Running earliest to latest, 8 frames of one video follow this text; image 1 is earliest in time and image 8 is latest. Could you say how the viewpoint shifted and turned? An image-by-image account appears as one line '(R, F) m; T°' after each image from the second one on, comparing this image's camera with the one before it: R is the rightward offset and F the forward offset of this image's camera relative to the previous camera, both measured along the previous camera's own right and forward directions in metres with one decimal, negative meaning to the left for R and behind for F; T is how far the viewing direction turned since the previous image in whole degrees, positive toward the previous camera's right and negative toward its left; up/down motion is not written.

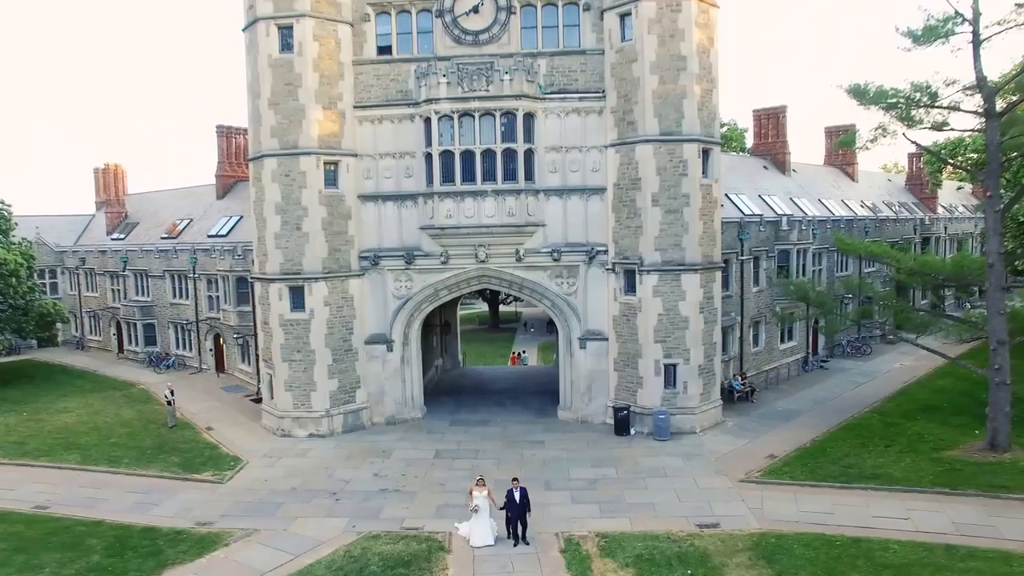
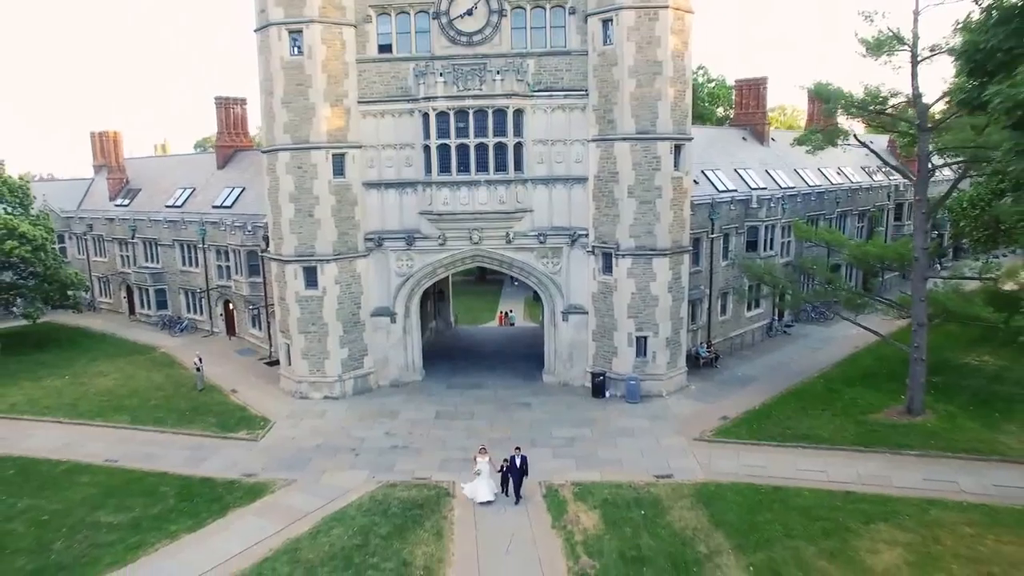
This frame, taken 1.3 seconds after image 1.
(-0.2, -2.5) m; +1°
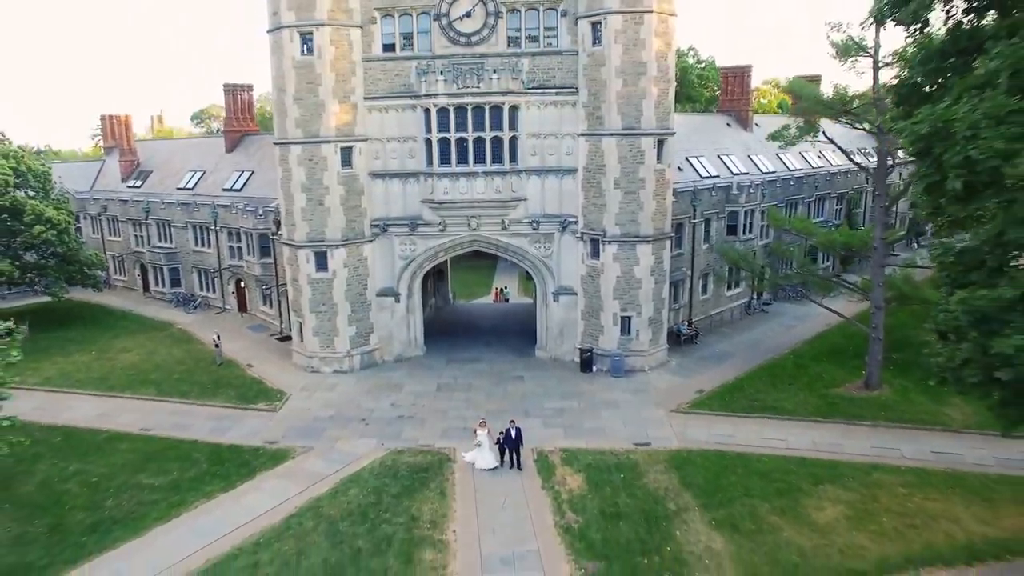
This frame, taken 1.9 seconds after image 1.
(0.0, -1.9) m; 0°
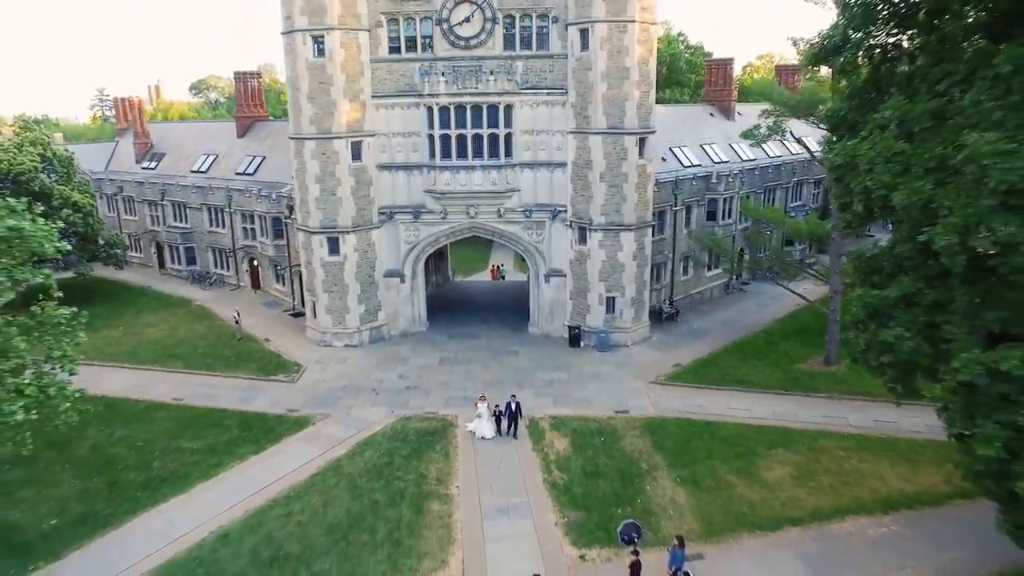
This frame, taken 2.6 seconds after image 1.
(0.0, -2.4) m; 0°
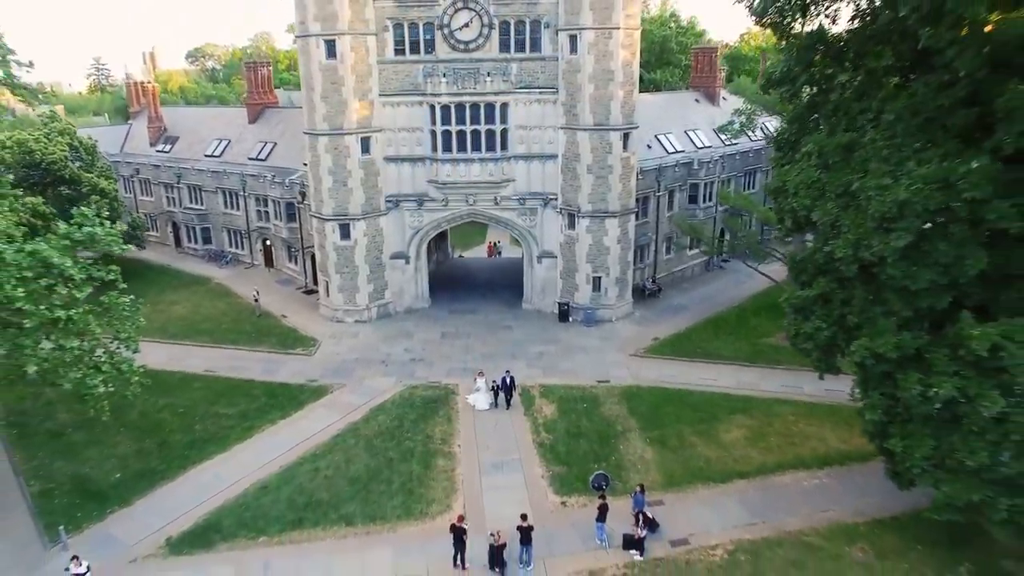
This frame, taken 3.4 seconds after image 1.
(+0.1, -2.8) m; 0°
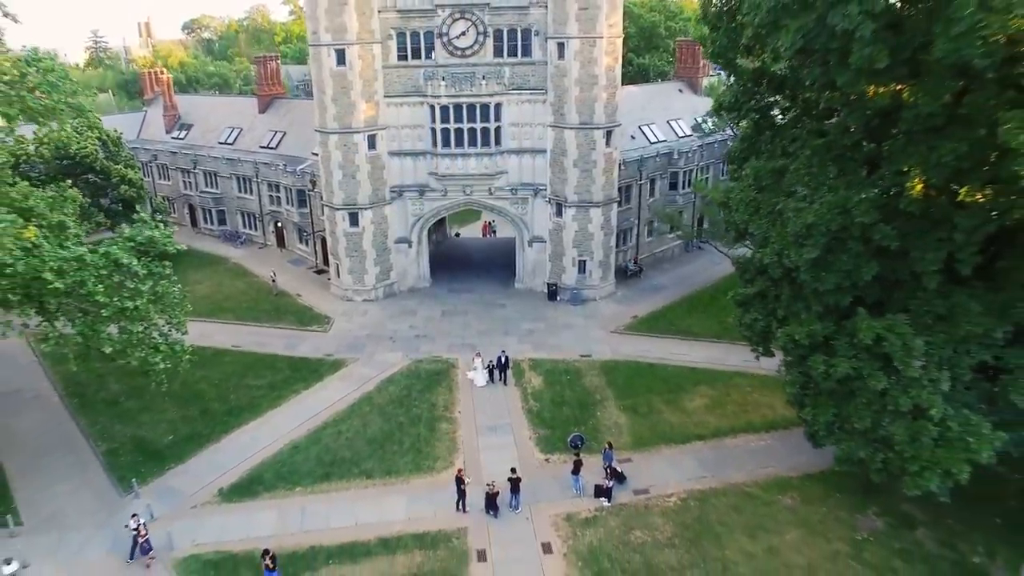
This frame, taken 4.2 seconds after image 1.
(+0.1, -3.2) m; 0°
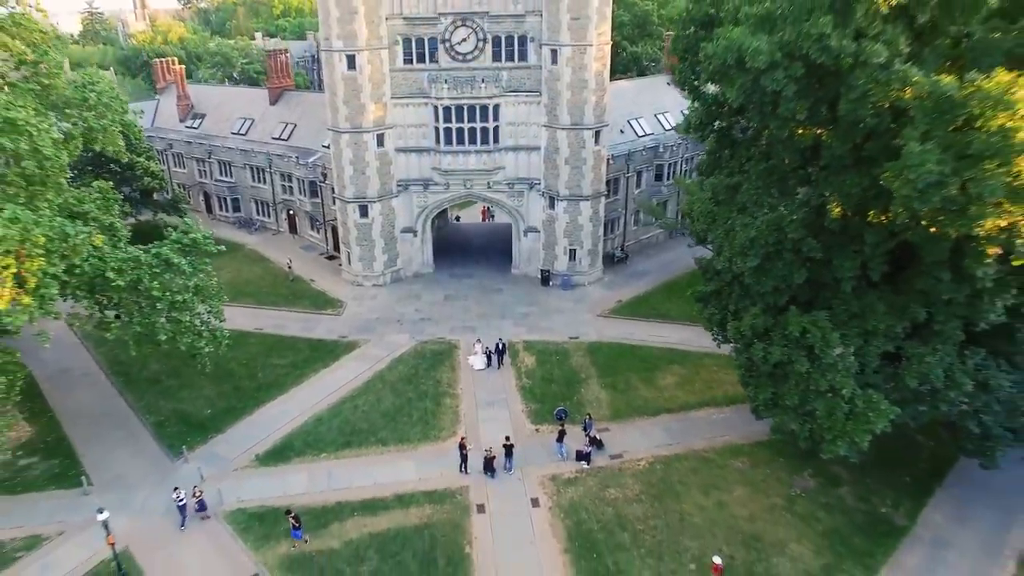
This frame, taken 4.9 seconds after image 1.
(+0.1, -3.2) m; 0°
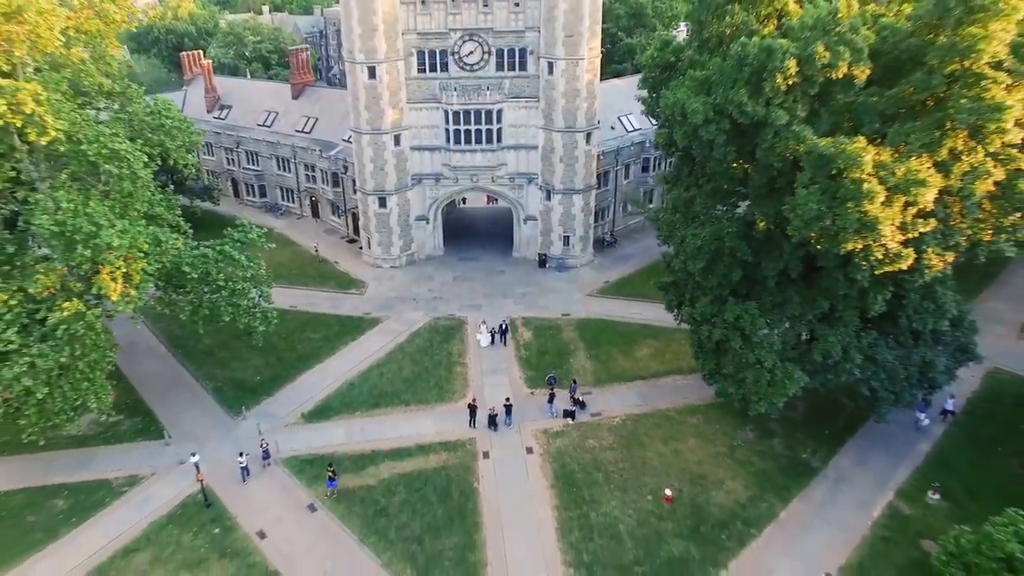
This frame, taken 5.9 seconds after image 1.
(+0.2, -5.0) m; 0°
